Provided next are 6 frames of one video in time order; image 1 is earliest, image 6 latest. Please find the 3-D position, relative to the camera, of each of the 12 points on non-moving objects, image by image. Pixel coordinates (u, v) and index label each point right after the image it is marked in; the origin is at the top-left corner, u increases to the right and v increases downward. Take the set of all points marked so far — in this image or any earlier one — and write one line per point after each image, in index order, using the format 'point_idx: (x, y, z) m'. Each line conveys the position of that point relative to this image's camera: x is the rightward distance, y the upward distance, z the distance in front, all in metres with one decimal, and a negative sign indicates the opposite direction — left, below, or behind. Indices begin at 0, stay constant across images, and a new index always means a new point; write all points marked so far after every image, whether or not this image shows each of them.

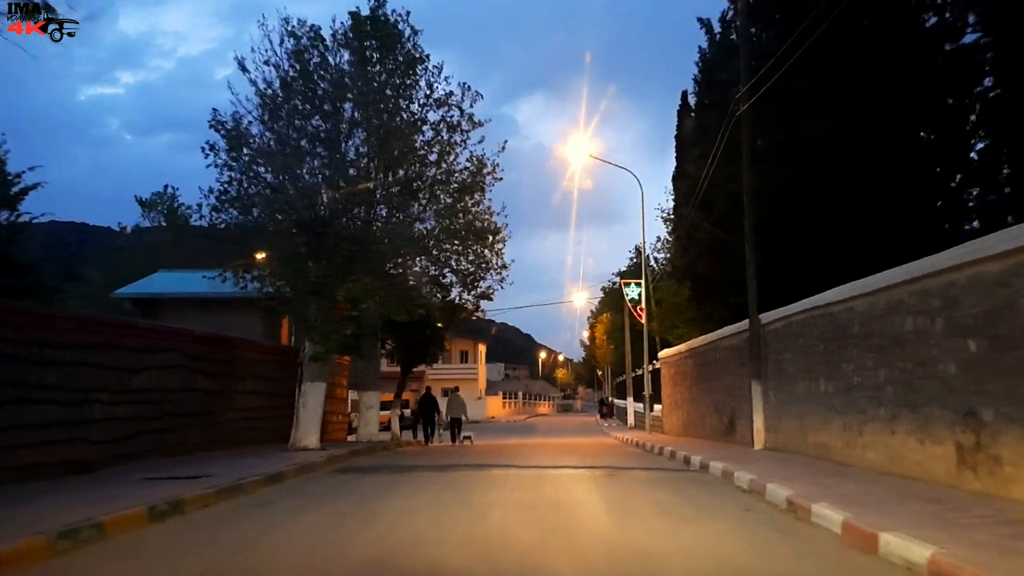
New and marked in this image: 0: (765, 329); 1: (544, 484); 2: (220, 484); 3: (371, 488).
0: (+5.1, -0.8, +18.4) m
1: (+0.5, -3.2, +15.2) m
2: (-3.9, -2.6, +12.3) m
3: (-2.3, -3.2, +14.9) m
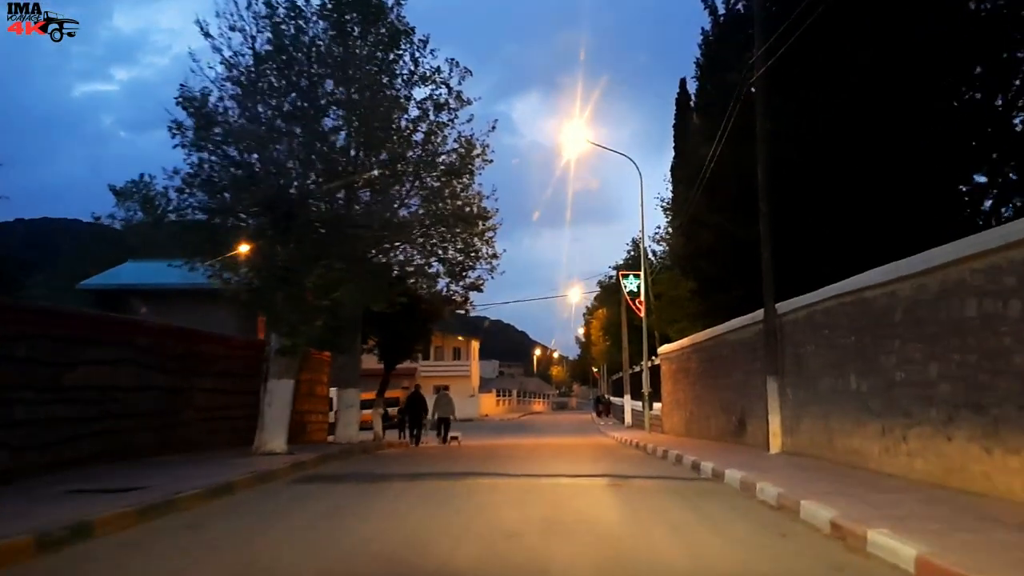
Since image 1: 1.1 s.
0: (+4.9, -0.6, +16.5) m
1: (+0.3, -3.0, +13.3) m
2: (-4.1, -2.4, +10.3) m
3: (-2.4, -2.9, +13.0) m
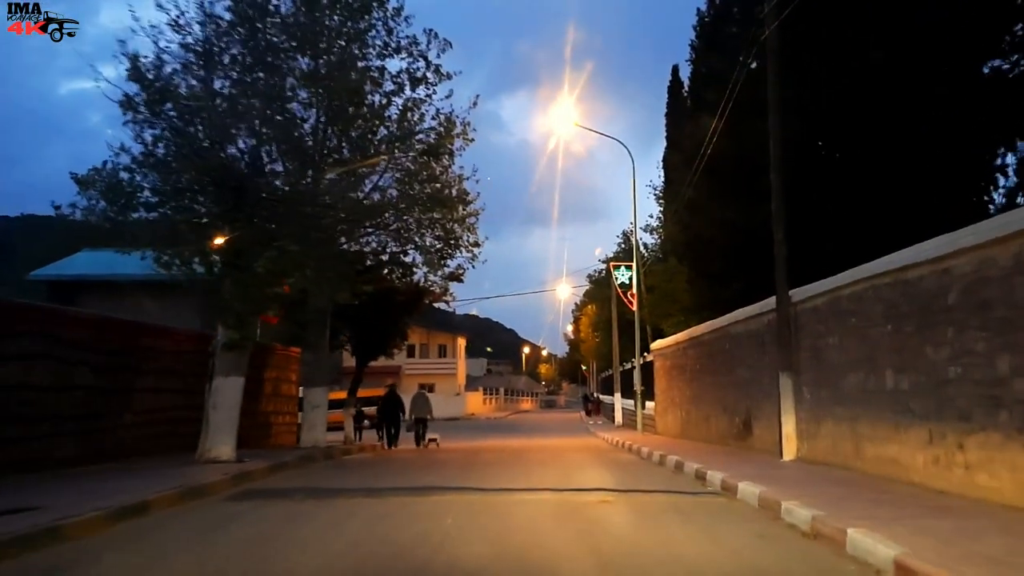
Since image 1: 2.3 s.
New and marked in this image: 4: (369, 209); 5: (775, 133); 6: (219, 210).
0: (+4.5, -0.3, +14.5) m
1: (0.0, -2.7, +11.2) m
2: (-4.4, -2.2, +8.2) m
3: (-2.7, -2.7, +10.9) m
4: (-3.0, +1.7, +19.1) m
5: (+4.5, +2.6, +15.5) m
6: (-5.3, +1.4, +16.9) m
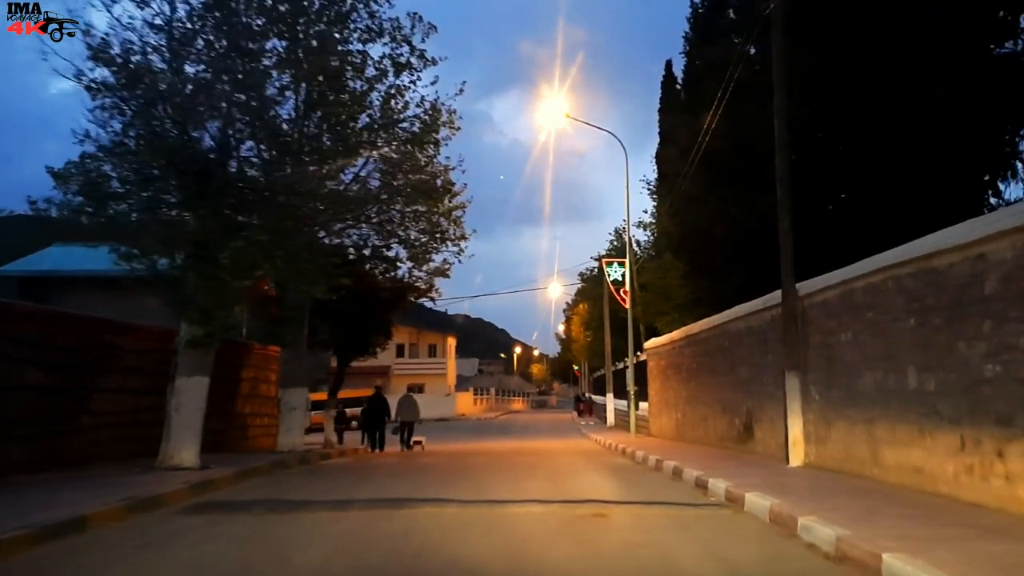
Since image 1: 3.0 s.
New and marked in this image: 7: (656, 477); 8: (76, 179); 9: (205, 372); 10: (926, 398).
0: (+4.3, -0.2, +13.5) m
1: (-0.2, -2.6, +10.1) m
2: (-4.5, -2.1, +7.1) m
3: (-2.9, -2.6, +9.8) m
4: (-3.3, +1.8, +18.0) m
5: (+4.2, +2.7, +14.4) m
6: (-5.5, +1.5, +15.7) m
7: (+2.5, -3.2, +15.7) m
8: (-7.5, +1.9, +15.5) m
9: (-5.2, -1.4, +15.5) m
10: (+4.3, -1.2, +9.6) m
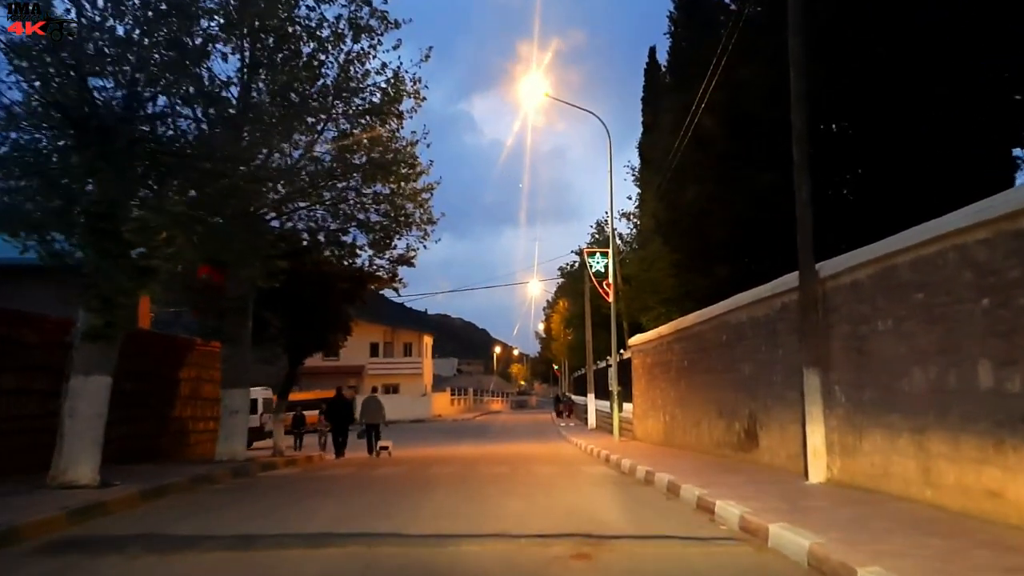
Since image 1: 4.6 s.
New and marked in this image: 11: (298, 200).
0: (+3.9, 0.0, +11.2) m
1: (-0.5, -2.4, +7.8) m
2: (-4.8, -1.8, +4.7) m
3: (-3.3, -2.3, +7.4) m
4: (-3.8, +2.0, +15.6) m
5: (+3.8, +2.9, +12.2) m
6: (-6.0, +1.8, +13.2) m
7: (+2.0, -3.0, +13.4) m
8: (-8.0, +2.2, +12.9) m
9: (-5.6, -1.2, +13.0) m
10: (+4.0, -0.9, +7.4) m
11: (-4.5, +1.9, +19.3) m
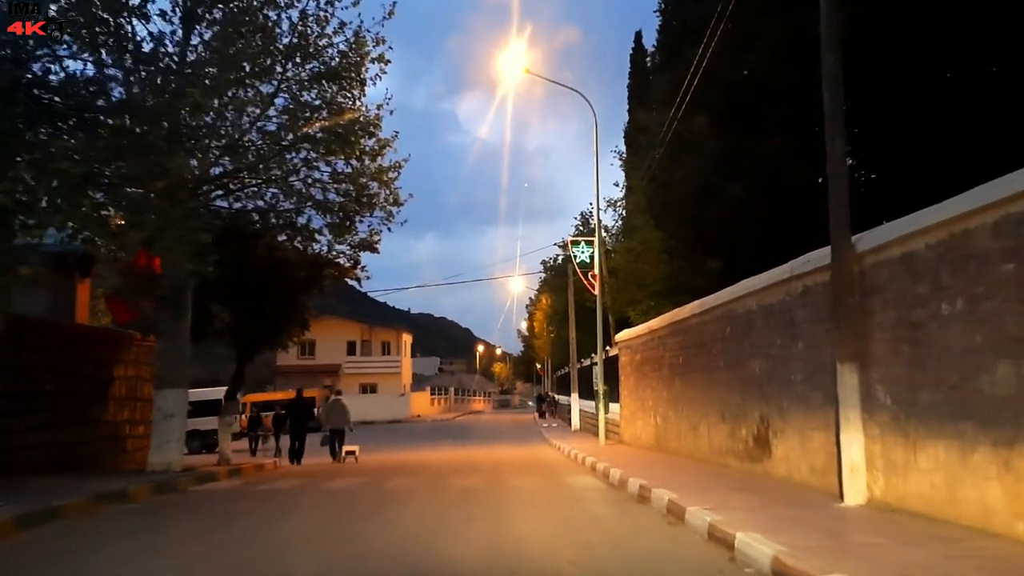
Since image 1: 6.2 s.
0: (+3.5, +0.2, +9.1) m
1: (-0.8, -2.1, +5.6) m
2: (-5.1, -1.6, +2.4) m
3: (-3.6, -2.1, +5.2) m
4: (-4.2, +2.3, +13.3) m
5: (+3.4, +3.2, +10.0) m
6: (-6.4, +2.0, +10.9) m
7: (+1.6, -2.7, +11.2) m
8: (-8.3, +2.4, +10.6) m
9: (-6.0, -0.9, +10.7) m
10: (+3.7, -0.7, +5.2) m
11: (-5.0, +2.1, +17.0) m
